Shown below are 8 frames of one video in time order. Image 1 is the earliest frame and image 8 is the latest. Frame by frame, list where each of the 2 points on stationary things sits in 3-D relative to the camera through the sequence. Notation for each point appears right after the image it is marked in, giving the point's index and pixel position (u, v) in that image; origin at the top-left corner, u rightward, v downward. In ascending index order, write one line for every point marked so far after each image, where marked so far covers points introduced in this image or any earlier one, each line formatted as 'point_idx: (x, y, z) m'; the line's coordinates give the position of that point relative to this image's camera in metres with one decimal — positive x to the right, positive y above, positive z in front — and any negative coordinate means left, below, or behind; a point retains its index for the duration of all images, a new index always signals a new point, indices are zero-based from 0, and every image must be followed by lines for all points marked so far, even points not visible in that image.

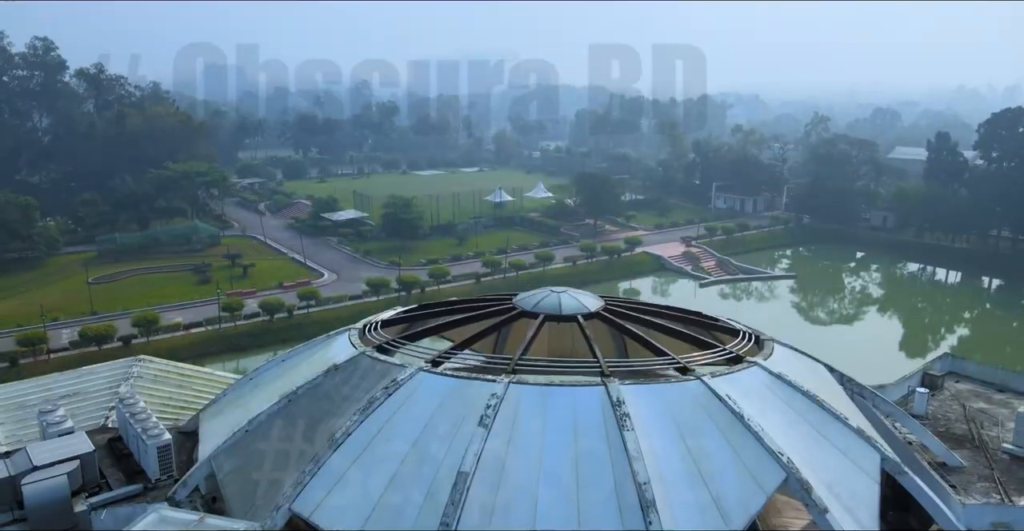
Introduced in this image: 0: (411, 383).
0: (-2.1, -2.5, +15.6) m
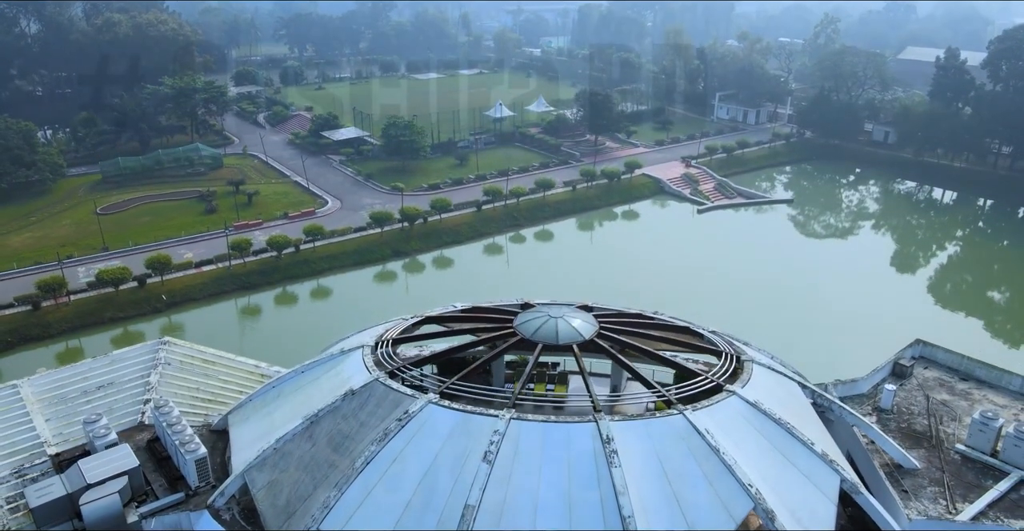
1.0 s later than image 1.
0: (-2.1, -3.5, +17.3) m
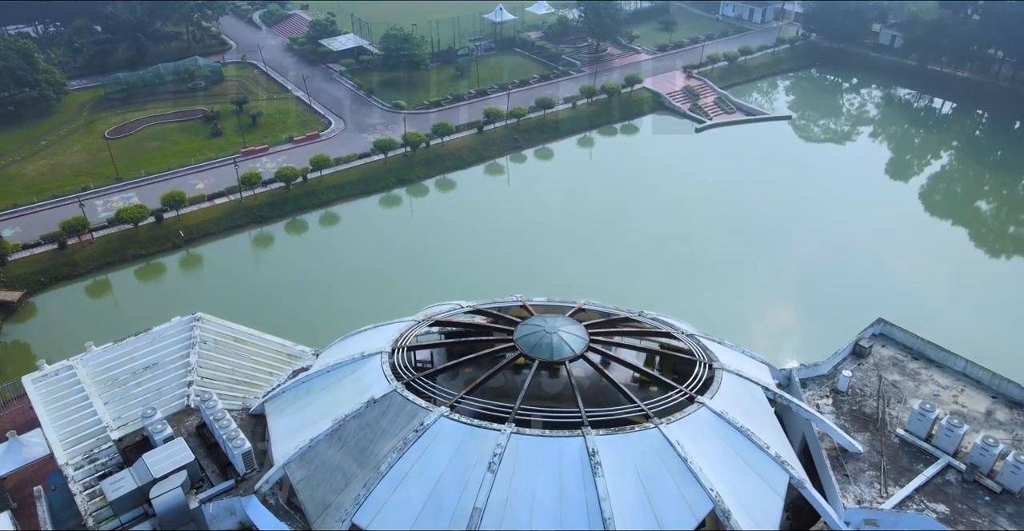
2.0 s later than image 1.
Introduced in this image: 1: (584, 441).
0: (-2.1, -4.4, +20.2) m
1: (+1.9, -4.7, +19.6) m
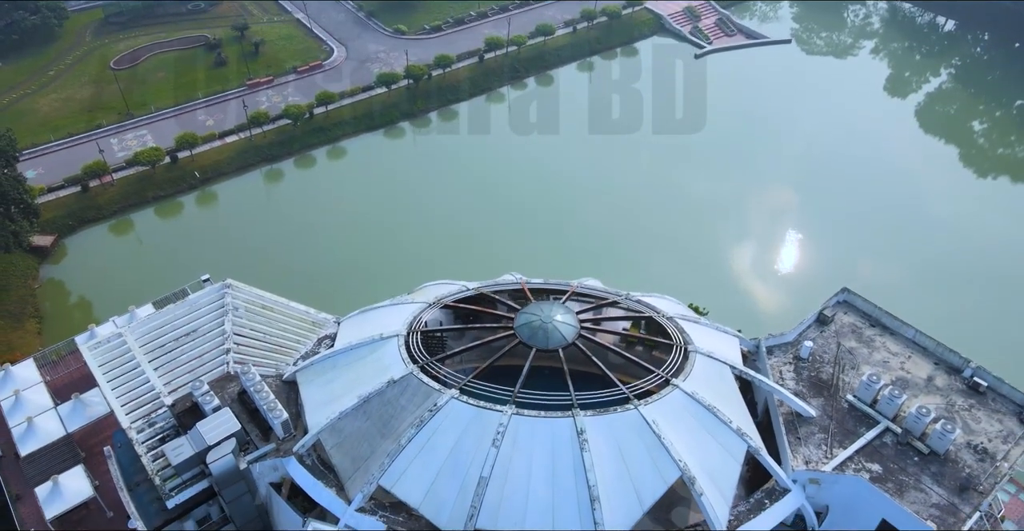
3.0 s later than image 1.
0: (-2.1, -4.5, +23.7) m
1: (+1.9, -4.9, +23.1) m
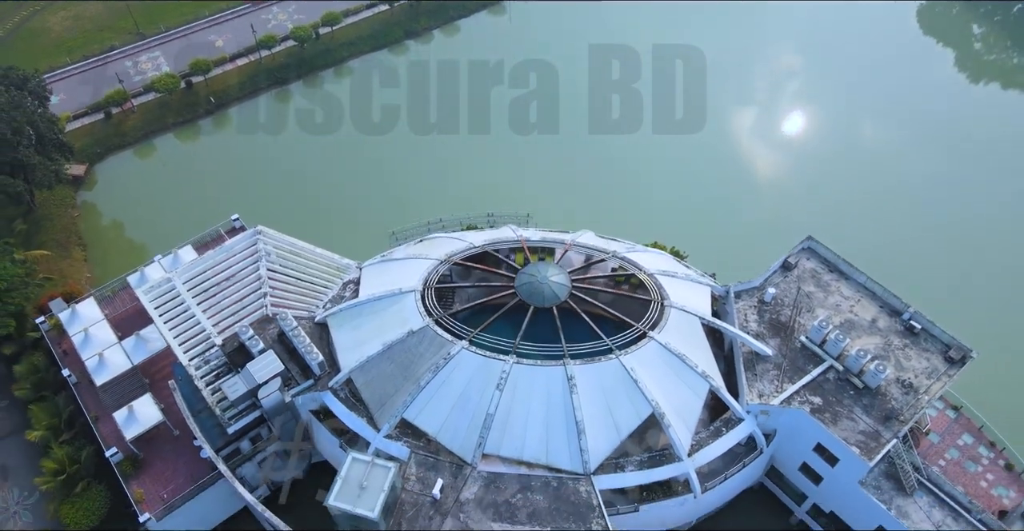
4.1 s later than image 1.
0: (-2.1, -3.4, +28.2) m
1: (+1.9, -3.9, +27.7) m
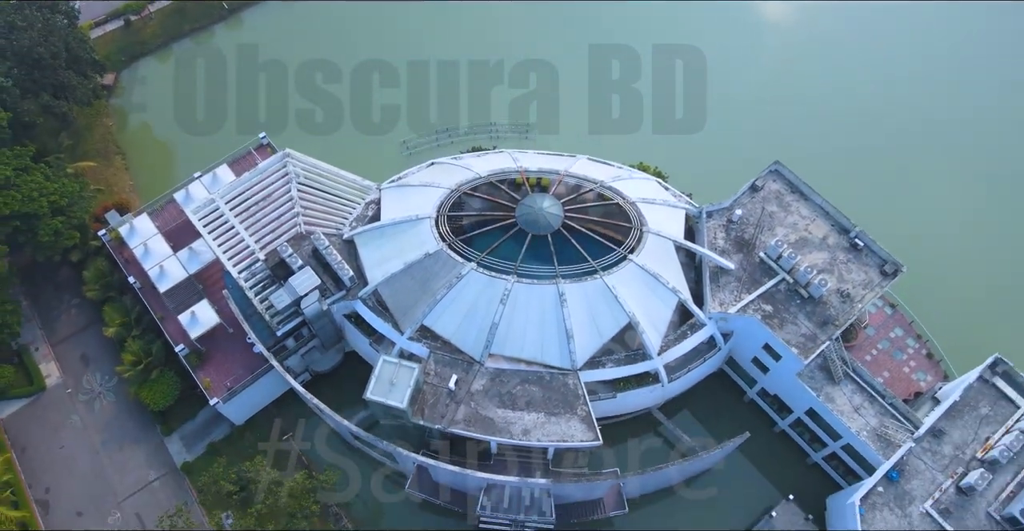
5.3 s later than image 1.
0: (-2.0, -0.4, +33.7) m
1: (+2.0, -1.0, +33.3) m
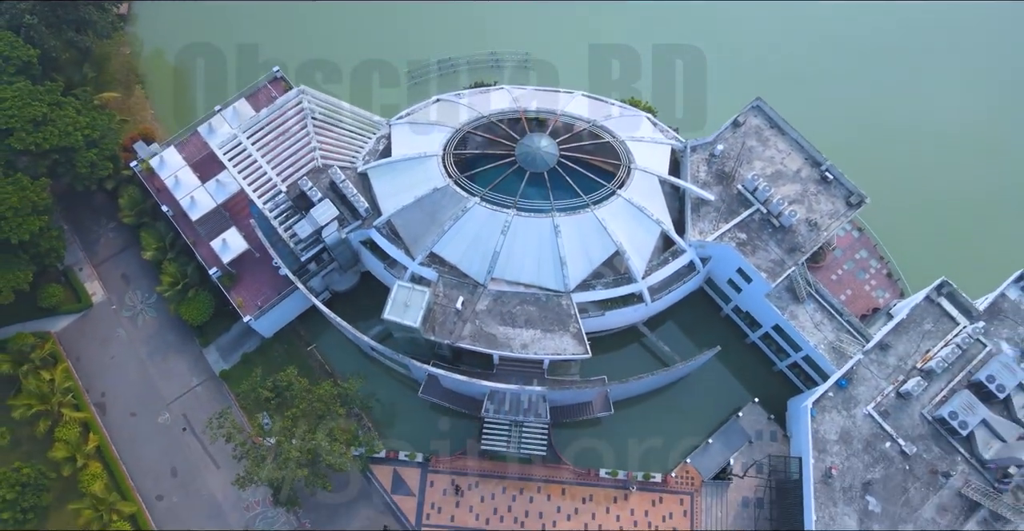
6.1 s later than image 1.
0: (-2.0, +2.9, +37.5) m
1: (+2.0, +2.3, +37.1) m
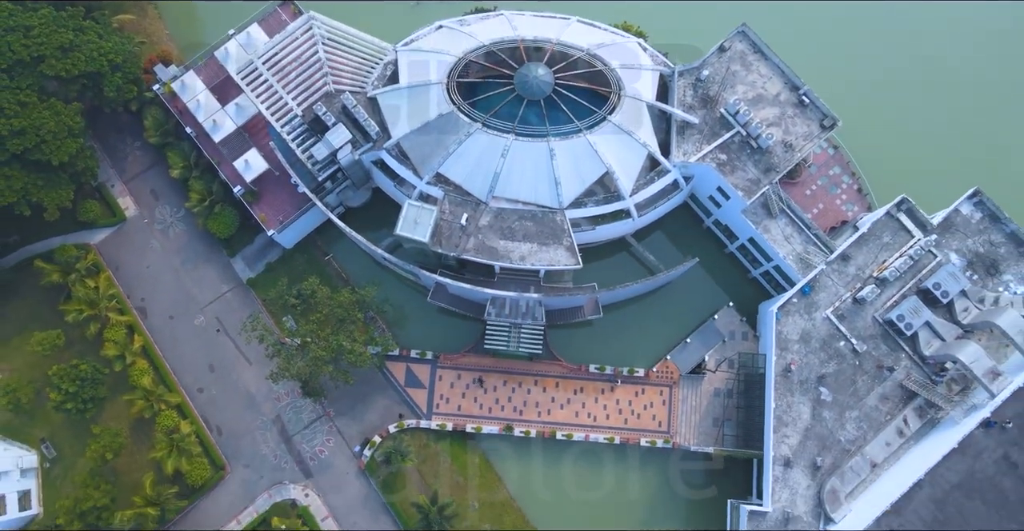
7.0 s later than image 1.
0: (-2.1, +7.3, +40.8) m
1: (+1.9, +6.6, +40.6) m
